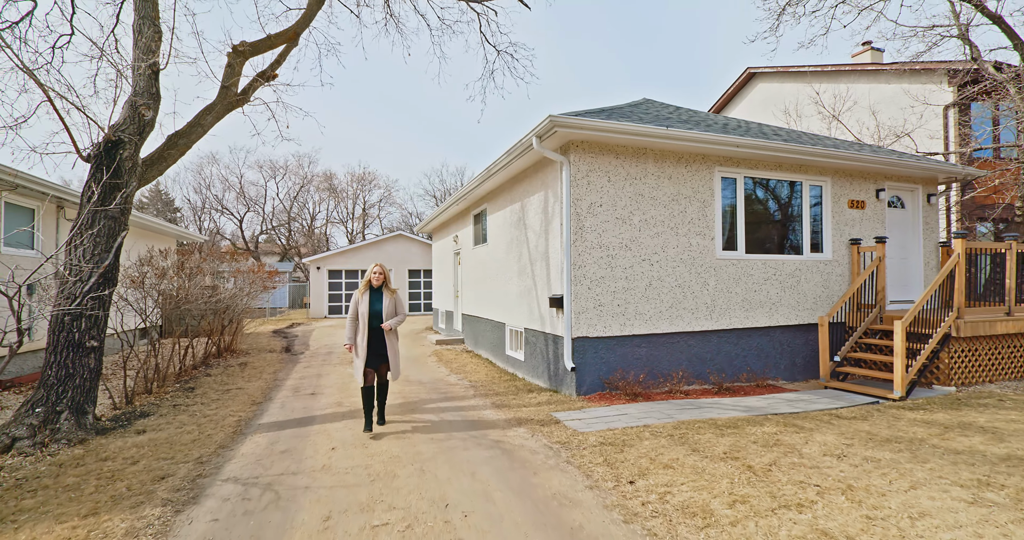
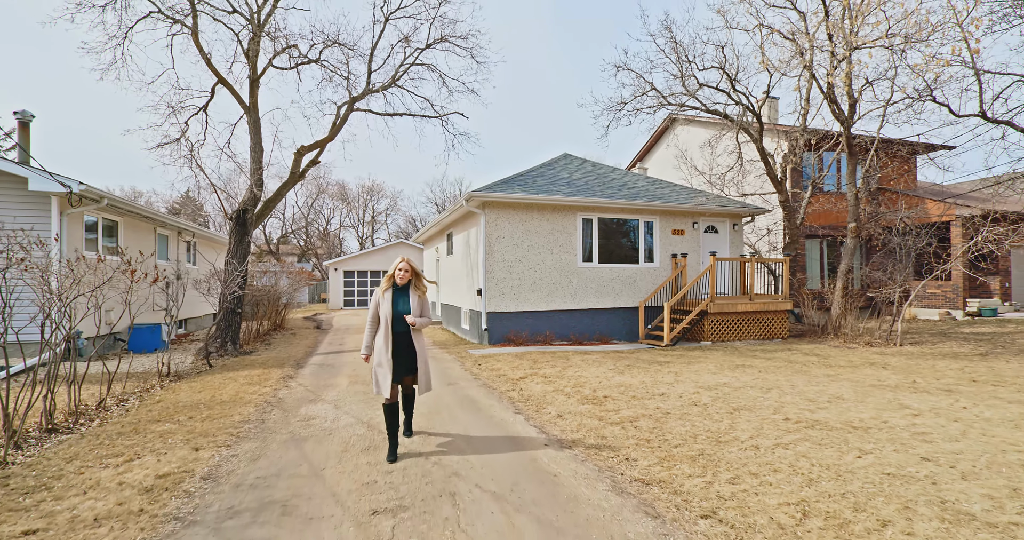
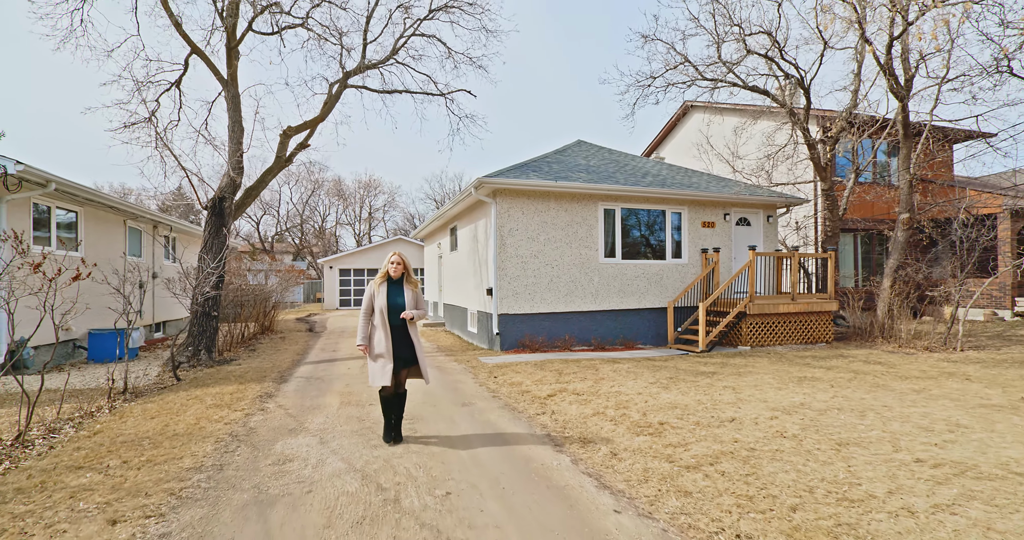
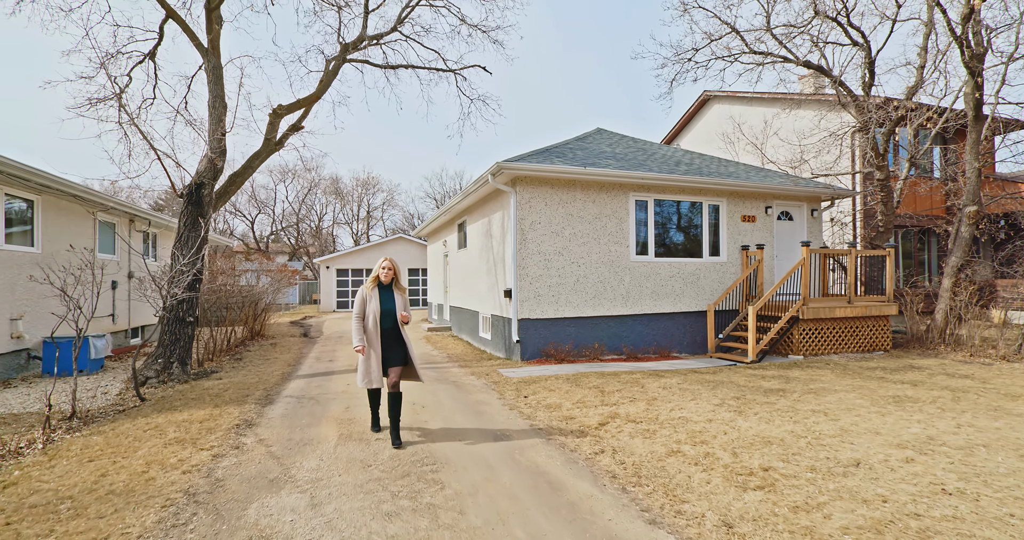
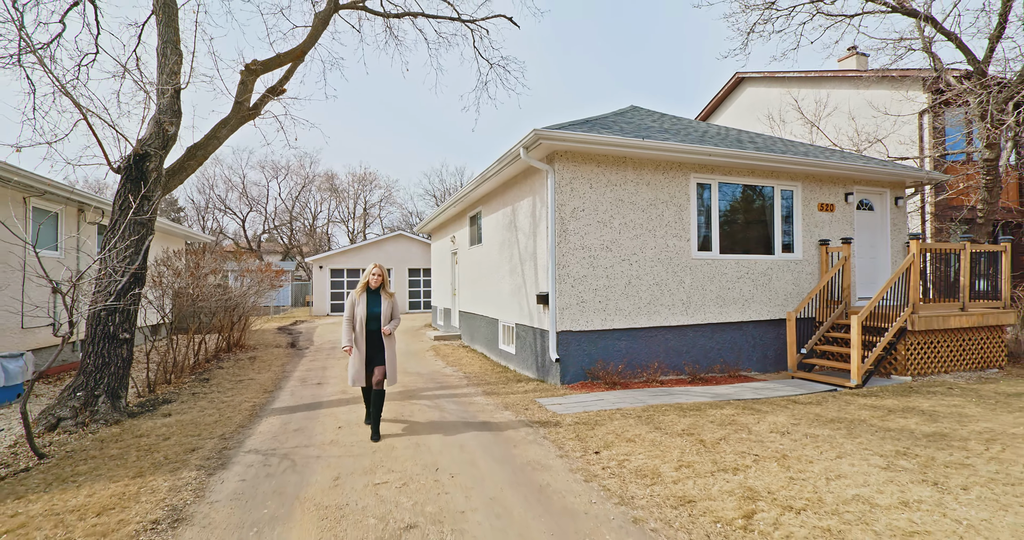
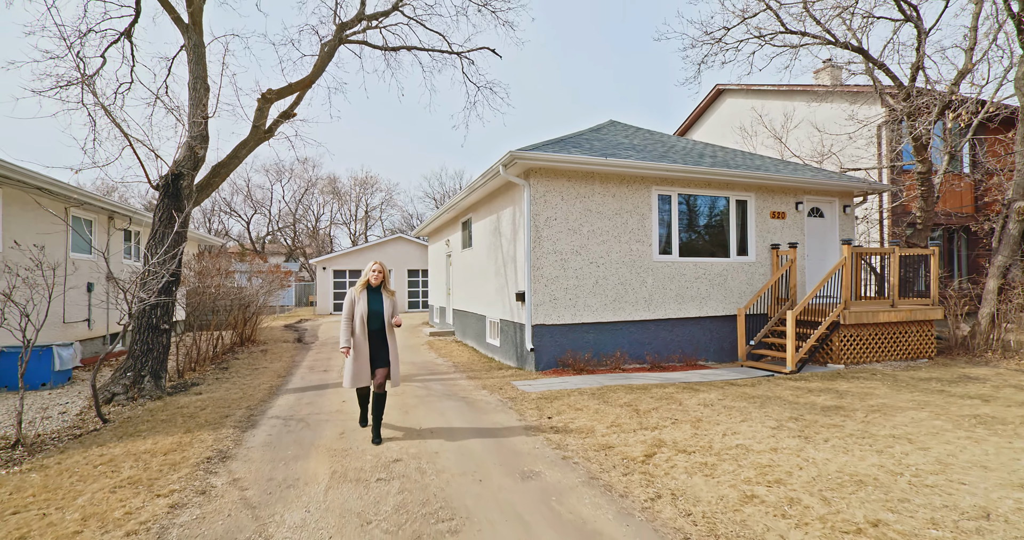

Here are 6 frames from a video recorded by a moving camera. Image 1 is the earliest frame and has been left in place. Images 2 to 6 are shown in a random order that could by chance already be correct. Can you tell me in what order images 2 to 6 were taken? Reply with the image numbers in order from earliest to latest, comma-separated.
5, 6, 4, 3, 2
